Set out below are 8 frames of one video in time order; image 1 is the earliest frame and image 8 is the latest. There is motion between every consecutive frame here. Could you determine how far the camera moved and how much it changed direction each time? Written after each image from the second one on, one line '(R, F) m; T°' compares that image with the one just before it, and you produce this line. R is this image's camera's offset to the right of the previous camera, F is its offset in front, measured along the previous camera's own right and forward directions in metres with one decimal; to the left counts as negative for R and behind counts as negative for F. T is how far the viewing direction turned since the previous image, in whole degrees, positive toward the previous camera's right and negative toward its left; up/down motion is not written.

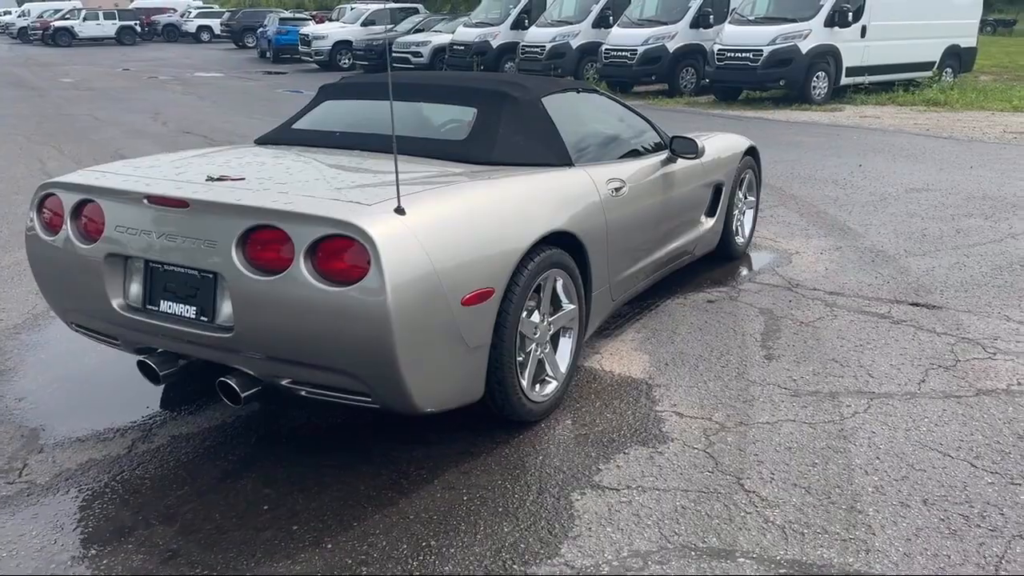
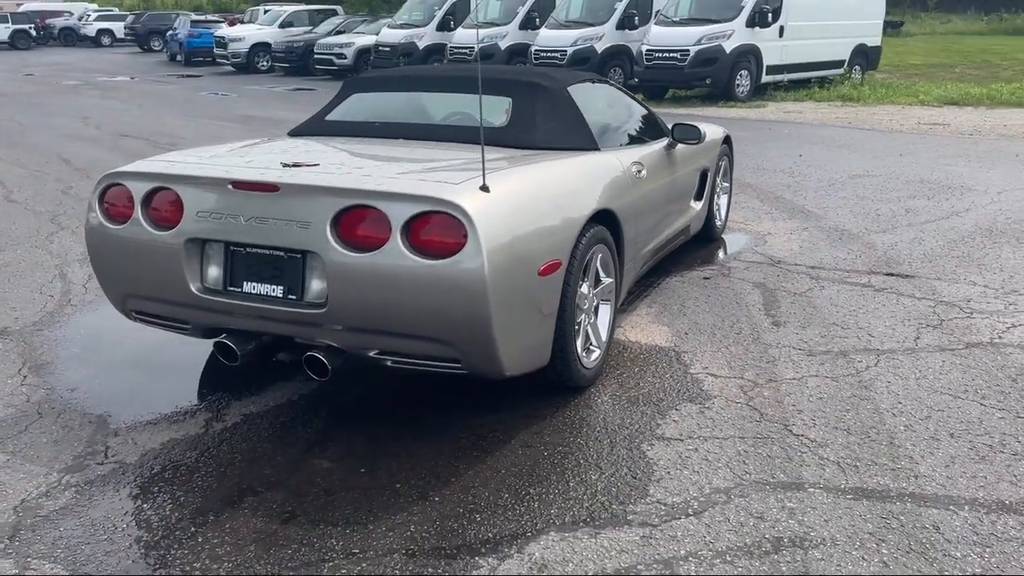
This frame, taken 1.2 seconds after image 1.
(-0.7, -0.3) m; +6°
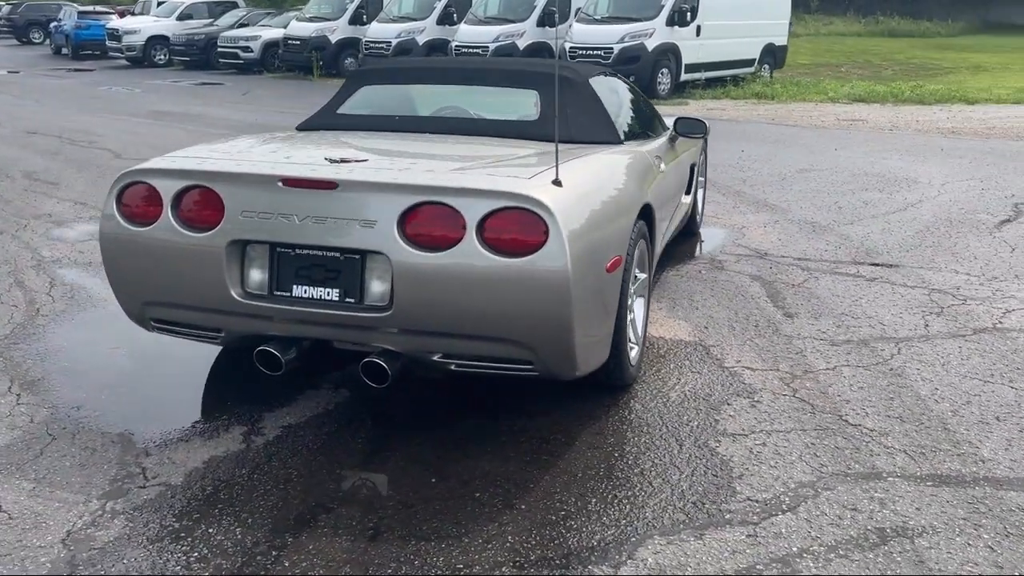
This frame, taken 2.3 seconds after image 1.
(-0.8, +0.2) m; +7°
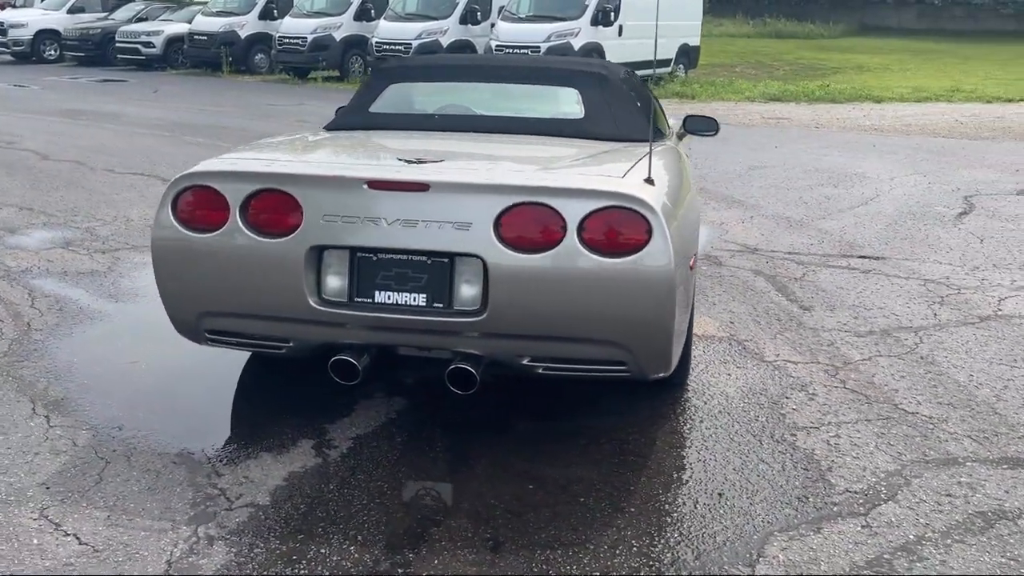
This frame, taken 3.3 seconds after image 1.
(-0.8, +0.1) m; +7°
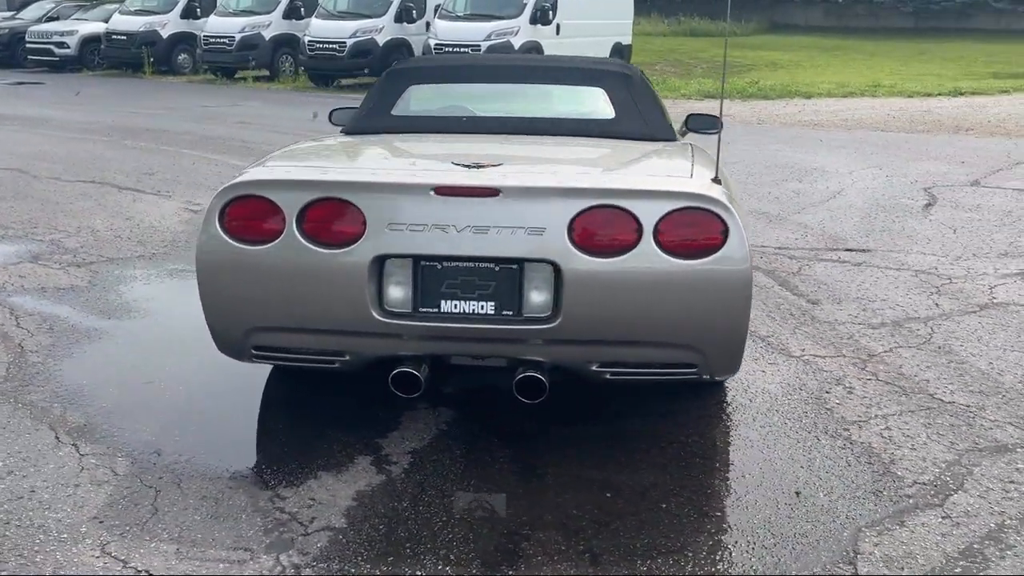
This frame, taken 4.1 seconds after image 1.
(-0.6, +0.1) m; +5°
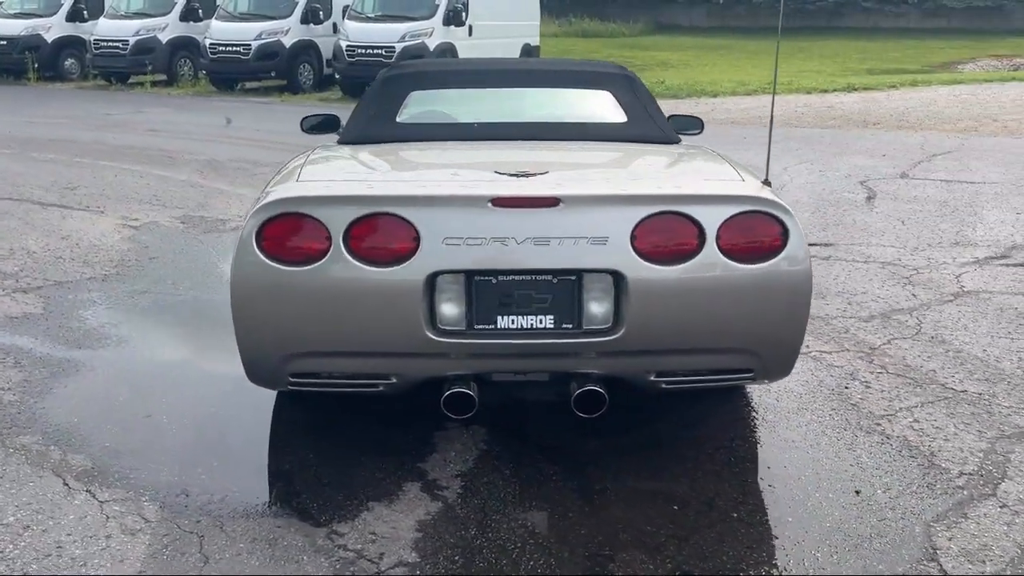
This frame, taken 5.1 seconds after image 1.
(-0.6, +0.2) m; +7°
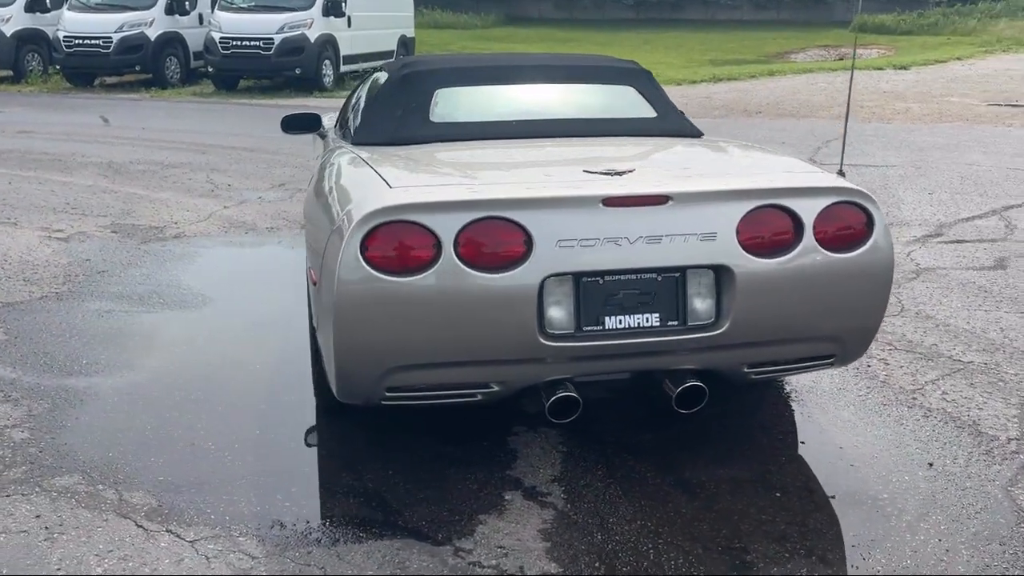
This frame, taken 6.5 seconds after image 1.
(-1.0, +0.1) m; +9°
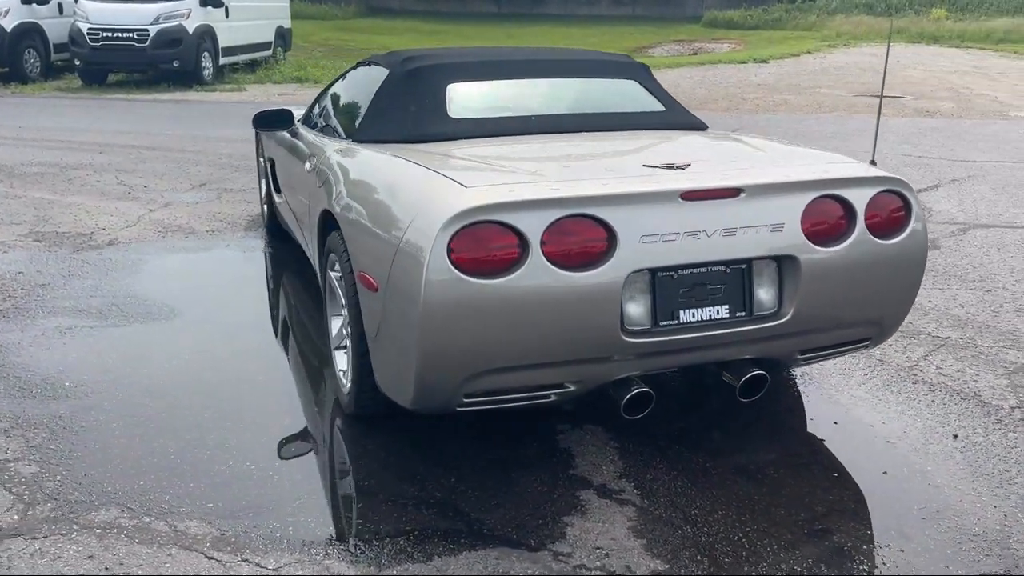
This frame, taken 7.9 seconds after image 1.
(-0.8, +0.1) m; +9°
